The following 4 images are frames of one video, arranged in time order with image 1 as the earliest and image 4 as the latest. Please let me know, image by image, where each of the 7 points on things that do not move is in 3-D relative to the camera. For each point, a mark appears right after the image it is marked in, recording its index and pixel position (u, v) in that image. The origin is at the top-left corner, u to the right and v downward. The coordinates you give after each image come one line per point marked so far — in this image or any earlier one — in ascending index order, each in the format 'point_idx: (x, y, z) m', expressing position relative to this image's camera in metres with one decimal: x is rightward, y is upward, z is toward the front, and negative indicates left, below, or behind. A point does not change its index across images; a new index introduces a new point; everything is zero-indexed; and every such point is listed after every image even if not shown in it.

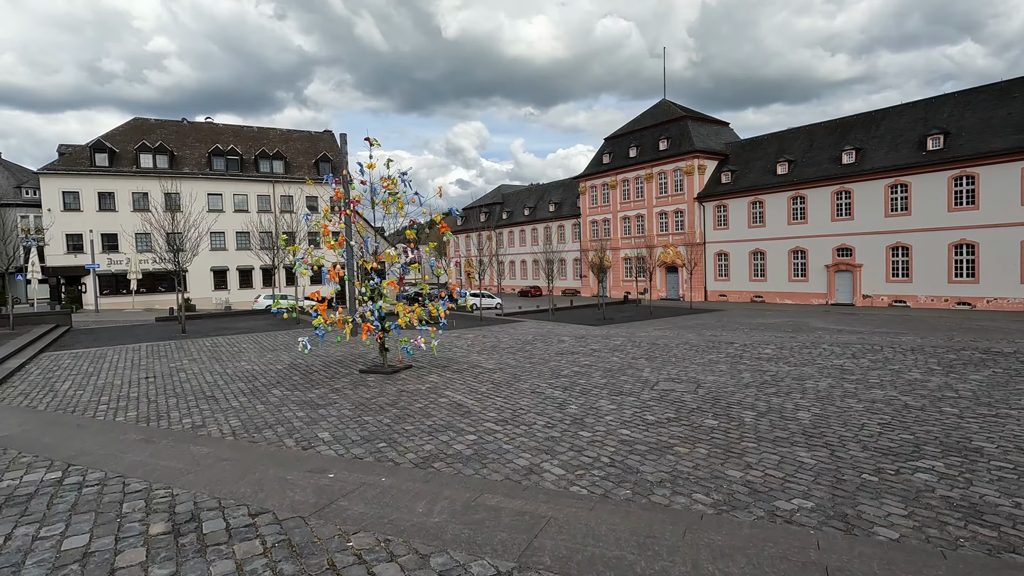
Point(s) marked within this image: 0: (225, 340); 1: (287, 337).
0: (-9.1, -1.7, +17.0) m
1: (-7.1, -1.6, +16.9) m
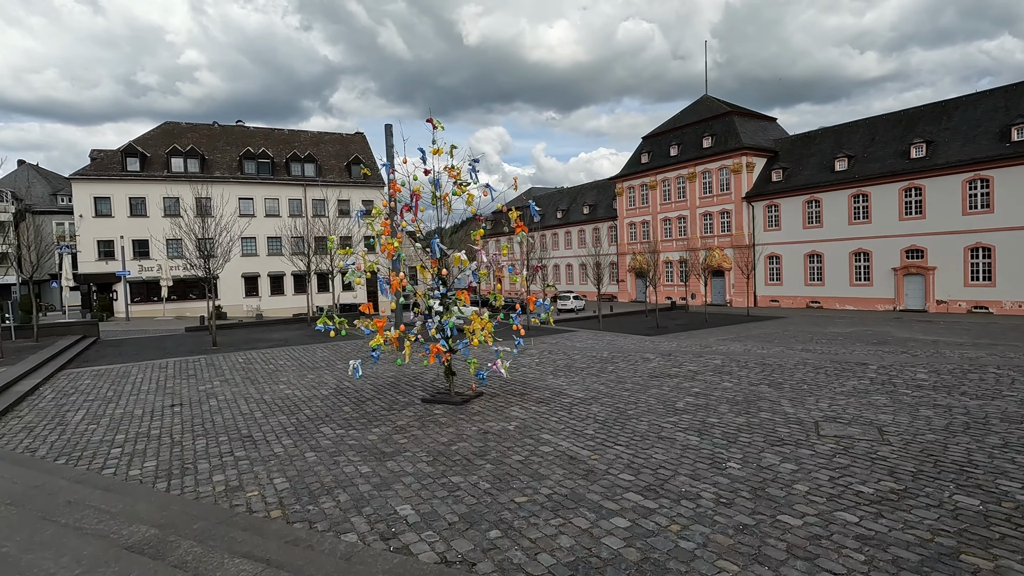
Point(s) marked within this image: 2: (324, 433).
0: (-7.3, -1.9, +15.4) m
1: (-5.3, -1.8, +15.1) m
2: (-2.6, -2.0, +7.5) m
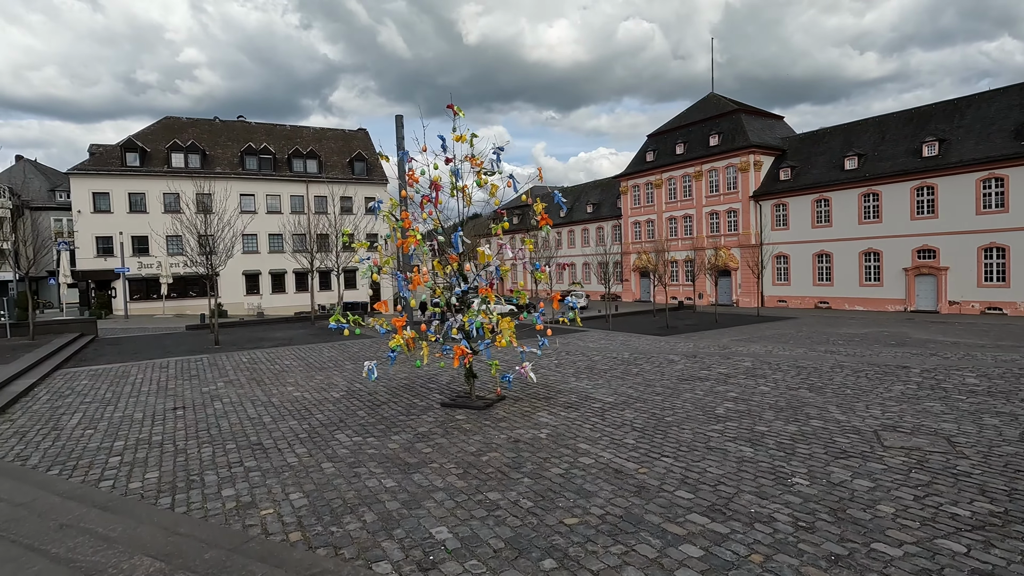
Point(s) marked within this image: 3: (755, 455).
0: (-6.9, -1.8, +14.8) m
1: (-4.9, -1.8, +14.6) m
2: (-2.2, -2.0, +7.0) m
3: (+2.7, -1.8, +5.9) m
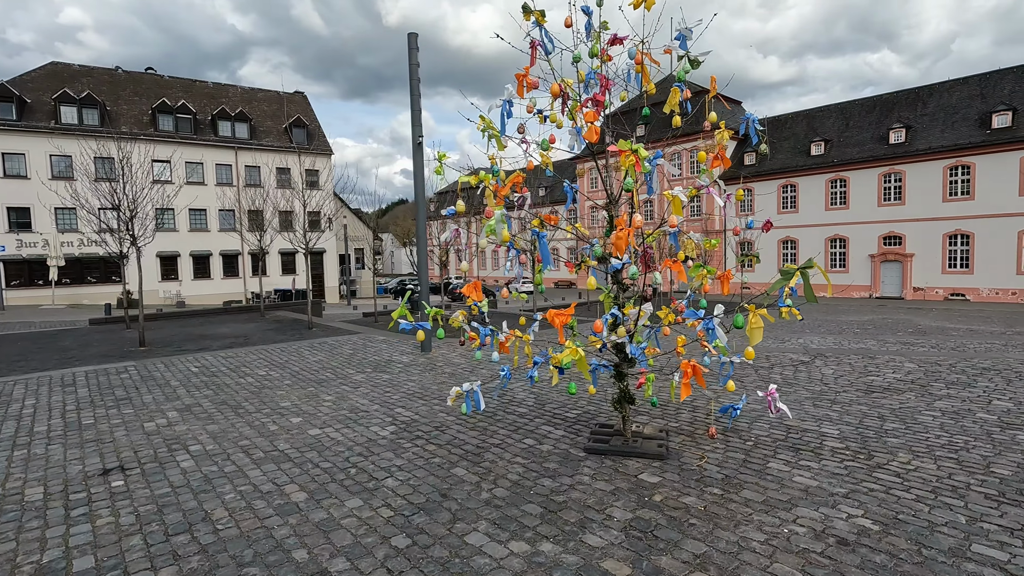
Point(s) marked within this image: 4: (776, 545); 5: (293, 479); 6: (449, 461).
0: (-5.8, -1.4, +10.6) m
1: (-3.8, -1.4, +10.6) m
2: (-0.1, -1.7, +3.5) m
3: (+4.9, -1.6, +3.1) m
4: (+1.7, -1.7, +3.5) m
5: (-2.0, -1.7, +4.9) m
6: (-0.6, -1.7, +5.2) m
